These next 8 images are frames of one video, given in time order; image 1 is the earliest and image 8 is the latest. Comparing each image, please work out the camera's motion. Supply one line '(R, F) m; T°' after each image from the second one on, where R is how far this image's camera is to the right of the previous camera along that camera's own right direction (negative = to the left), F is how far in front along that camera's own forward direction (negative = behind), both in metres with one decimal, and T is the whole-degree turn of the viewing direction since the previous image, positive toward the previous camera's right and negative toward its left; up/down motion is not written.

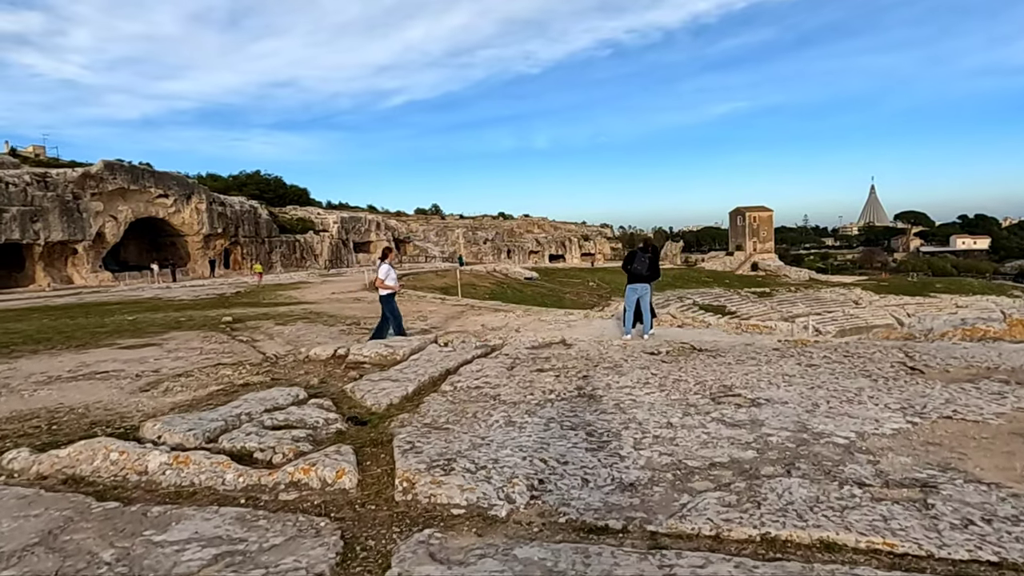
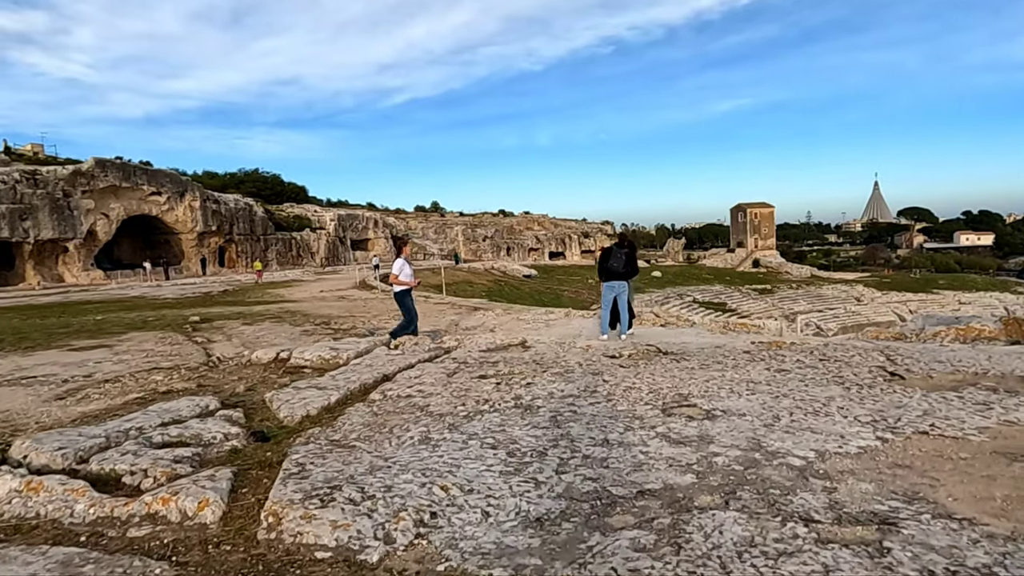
(+0.5, +0.5) m; 0°
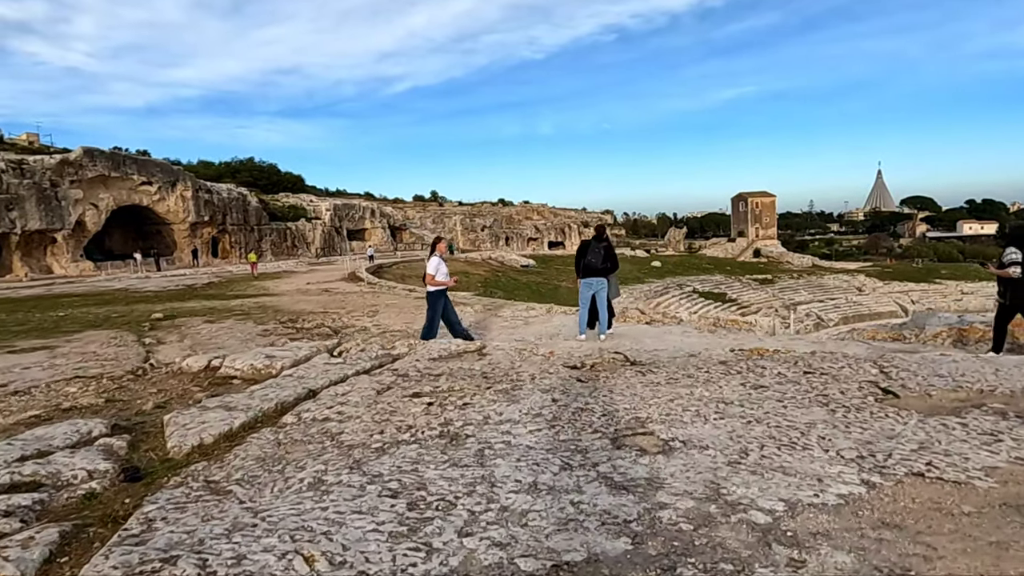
(+0.4, +0.7) m; 0°
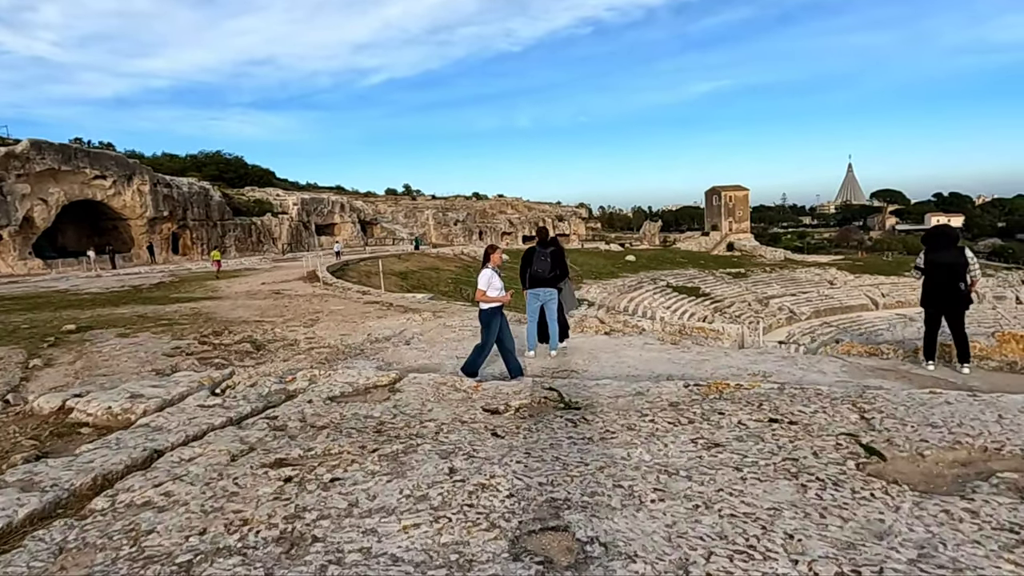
(+0.5, +1.0) m; +2°
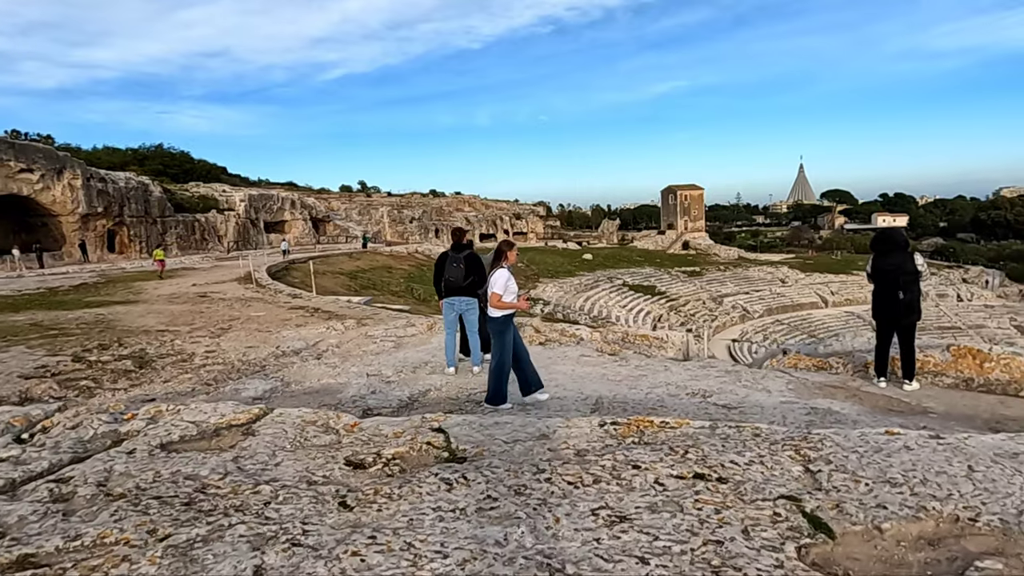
(+0.5, +0.9) m; +3°
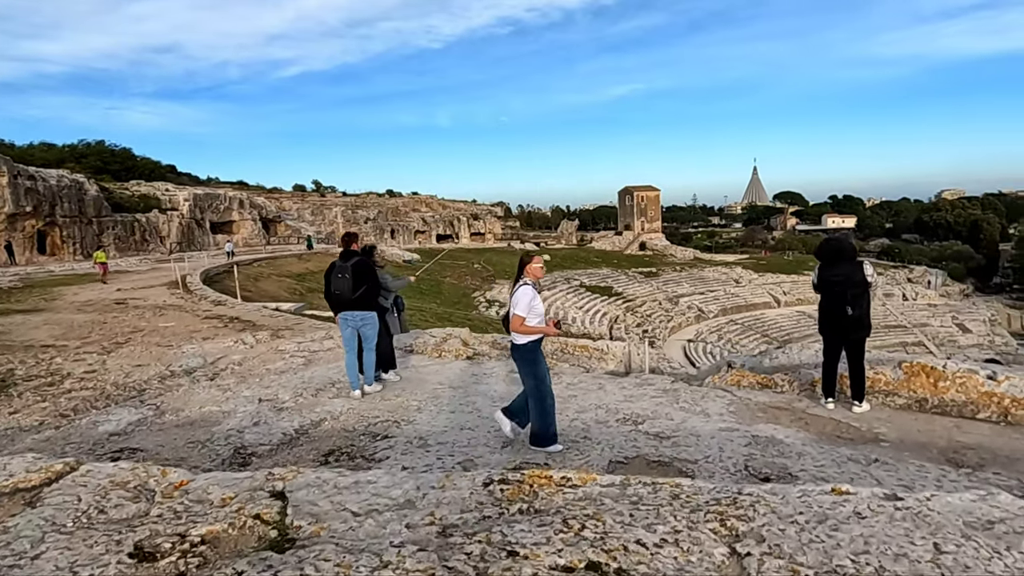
(+0.5, +0.8) m; +3°
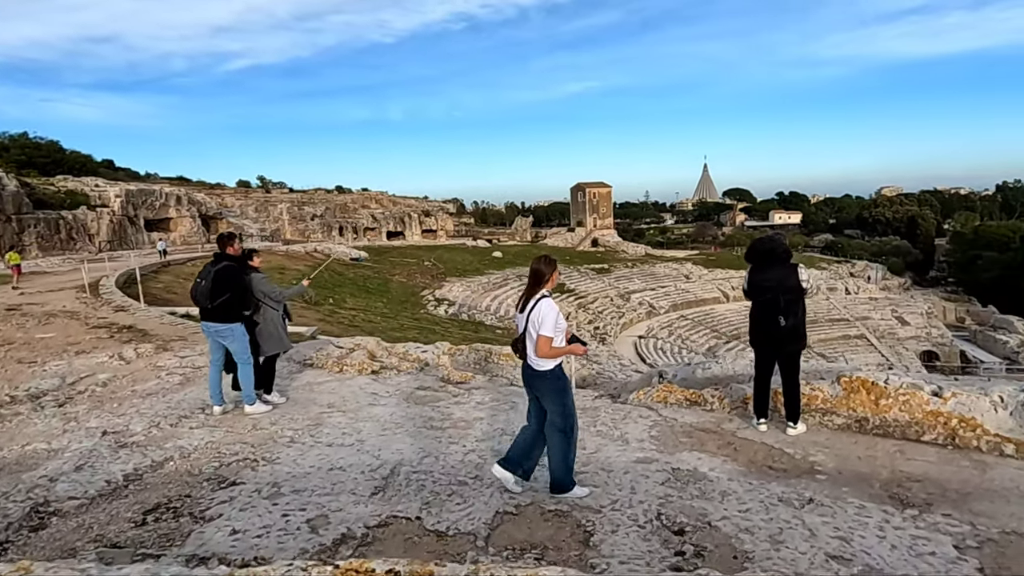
(+0.6, +0.9) m; +4°
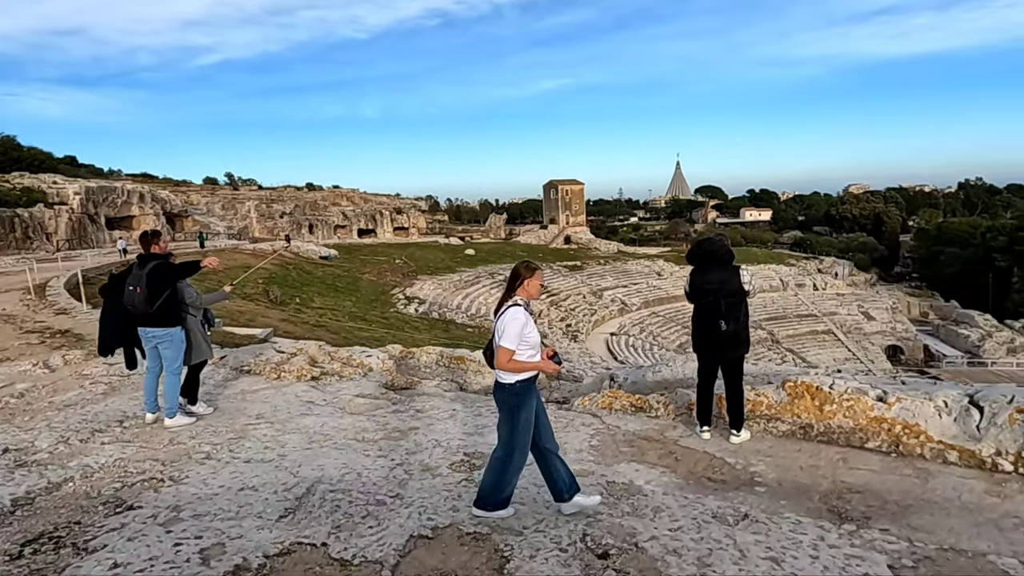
(+0.3, +0.3) m; +2°
